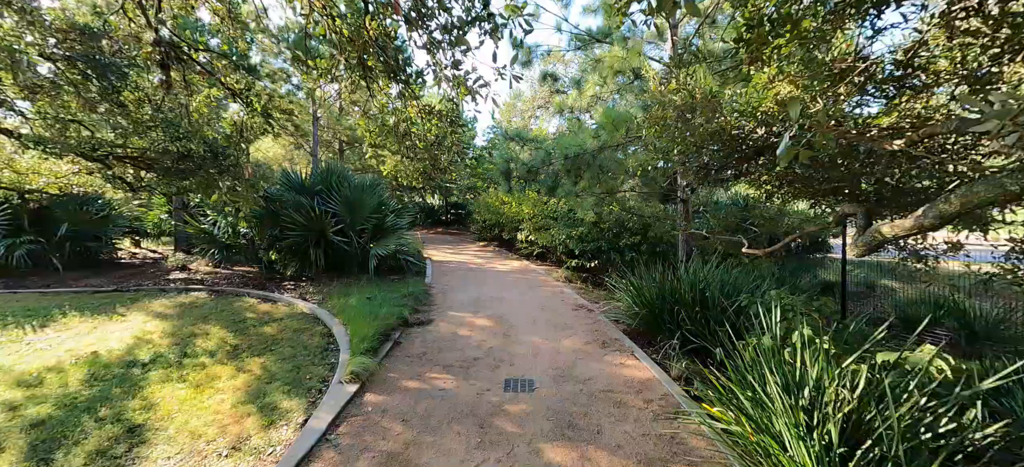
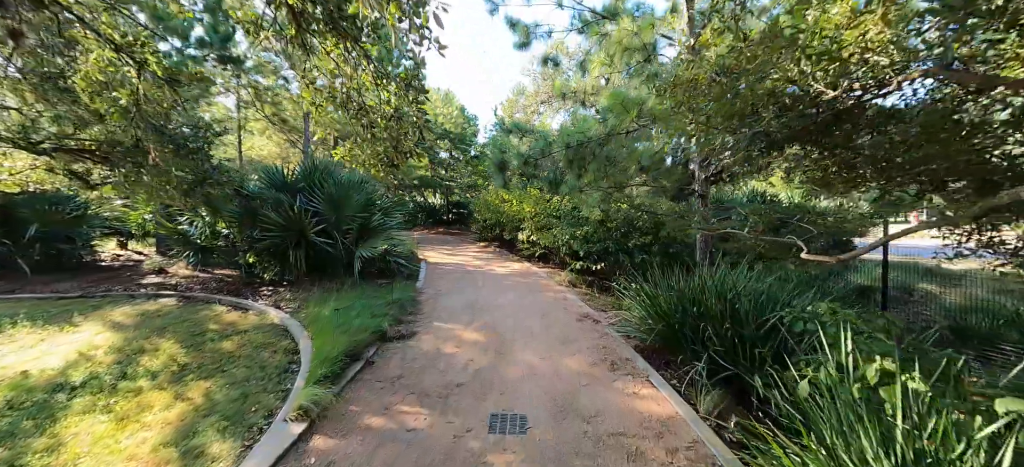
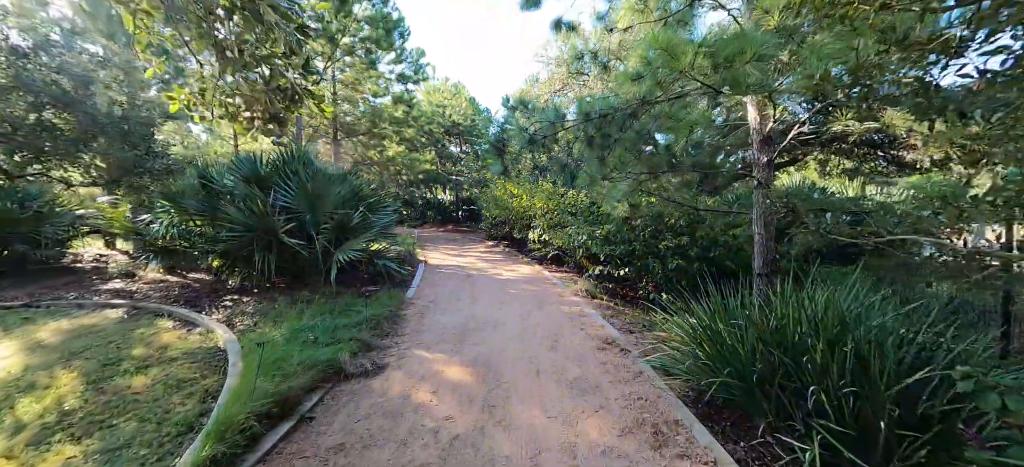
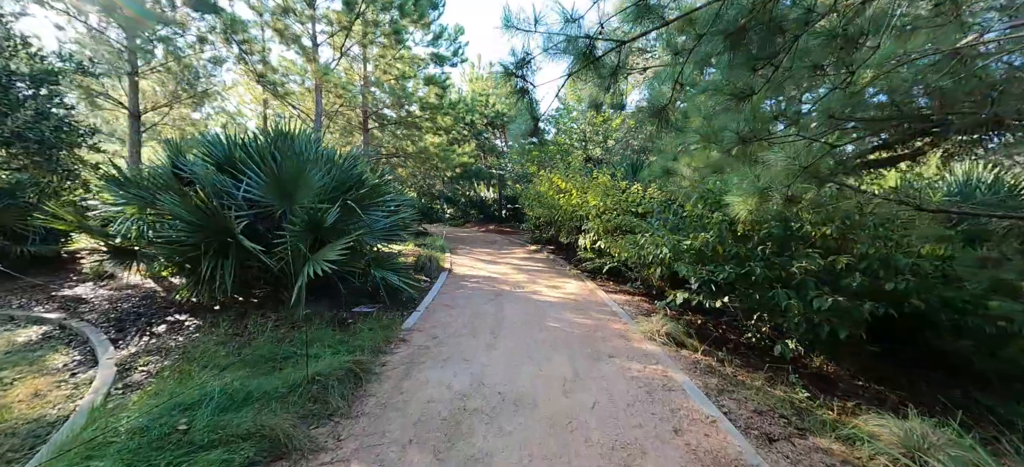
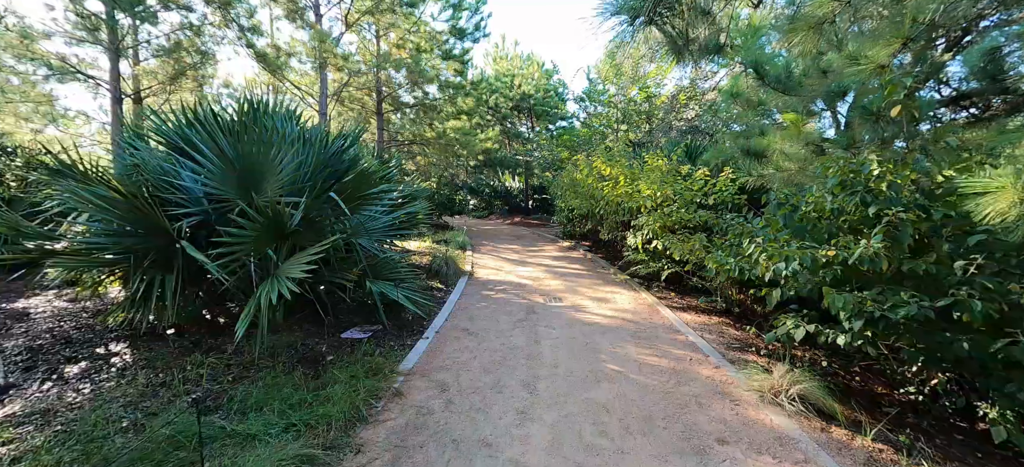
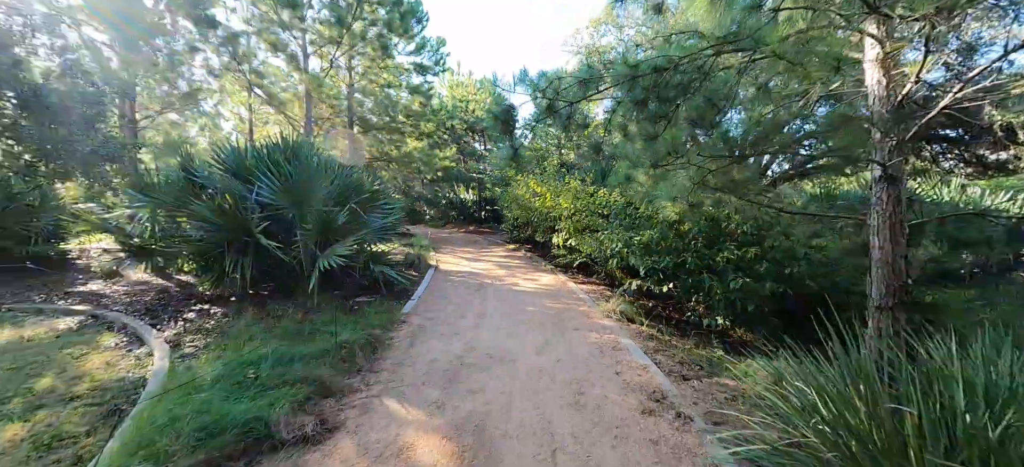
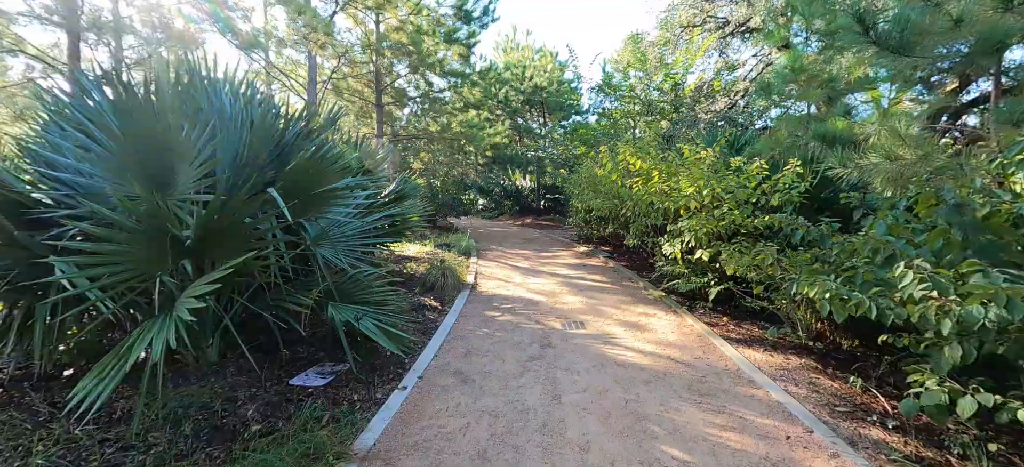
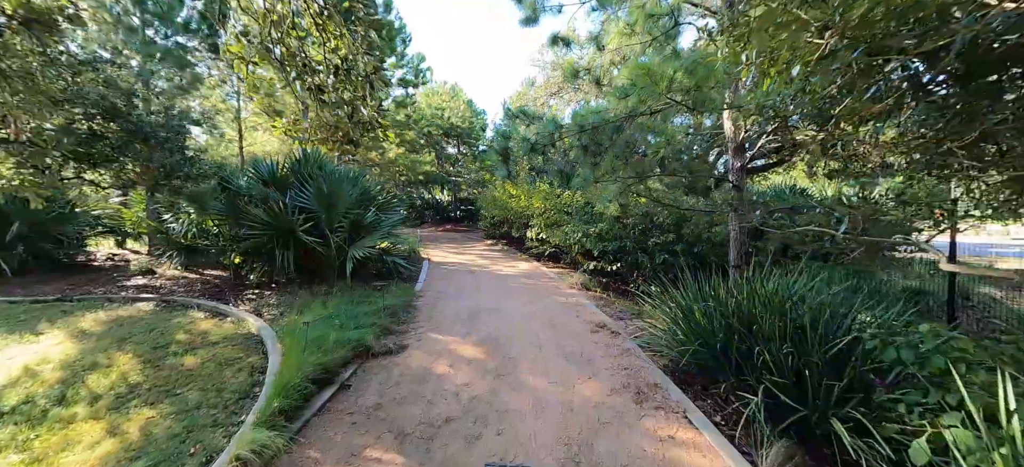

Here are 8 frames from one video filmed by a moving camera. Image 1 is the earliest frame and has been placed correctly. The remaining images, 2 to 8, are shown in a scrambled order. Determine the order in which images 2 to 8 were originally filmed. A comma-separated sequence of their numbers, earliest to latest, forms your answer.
2, 8, 3, 6, 4, 5, 7
